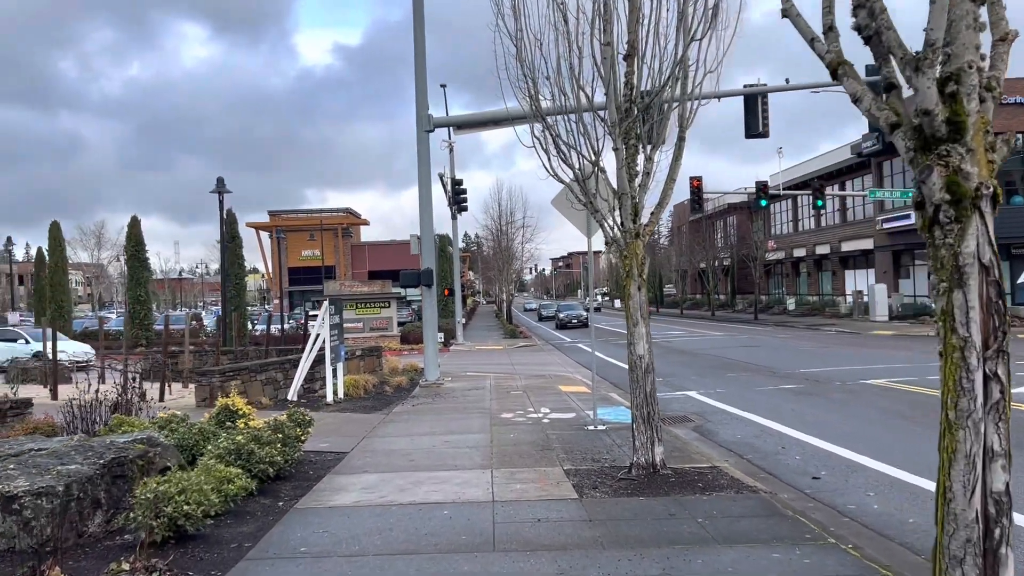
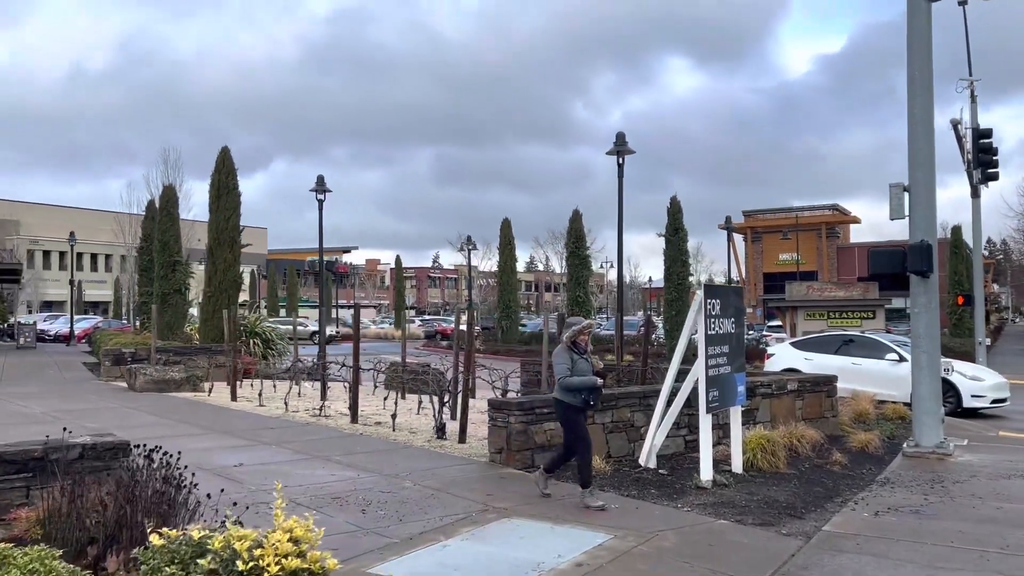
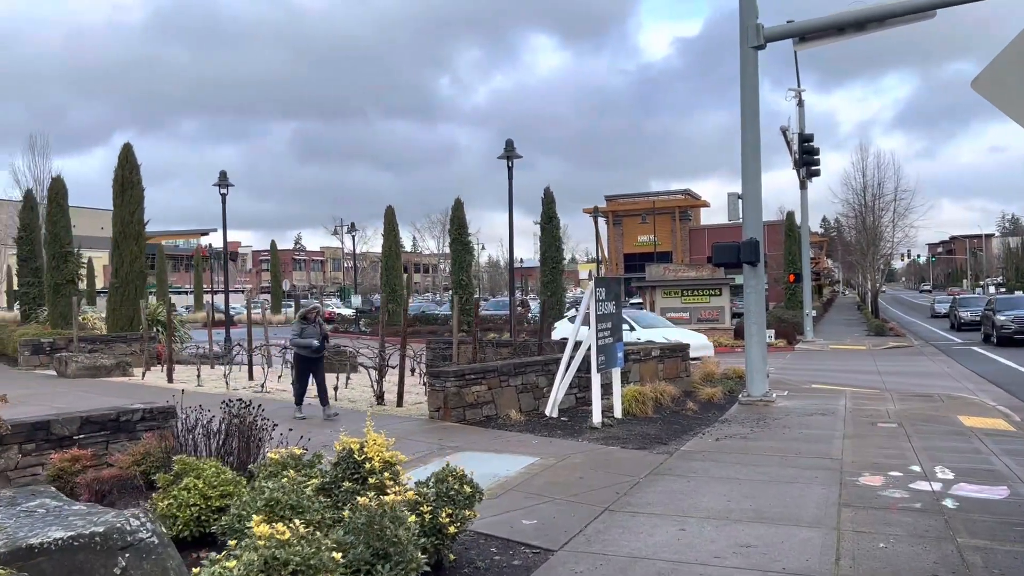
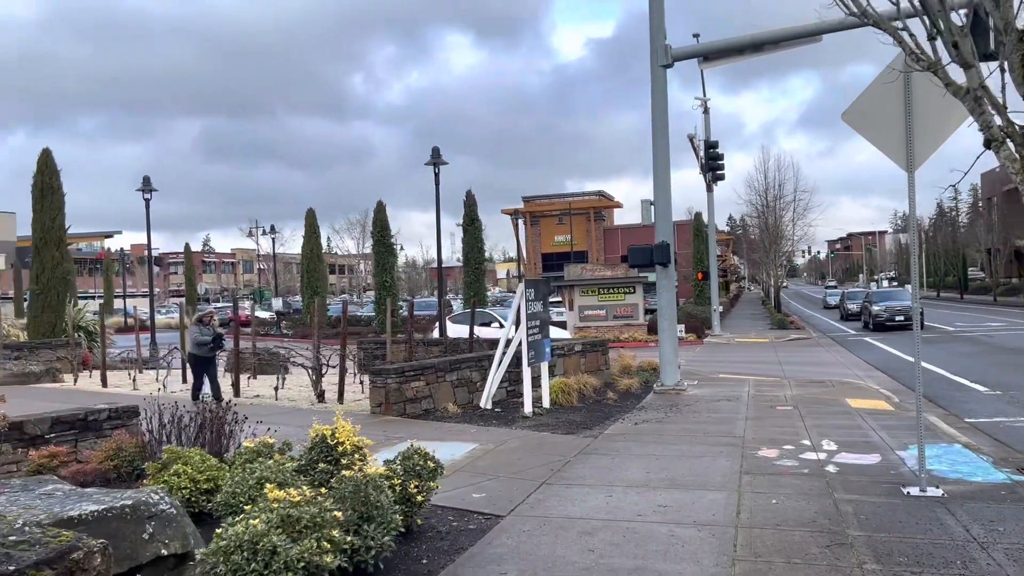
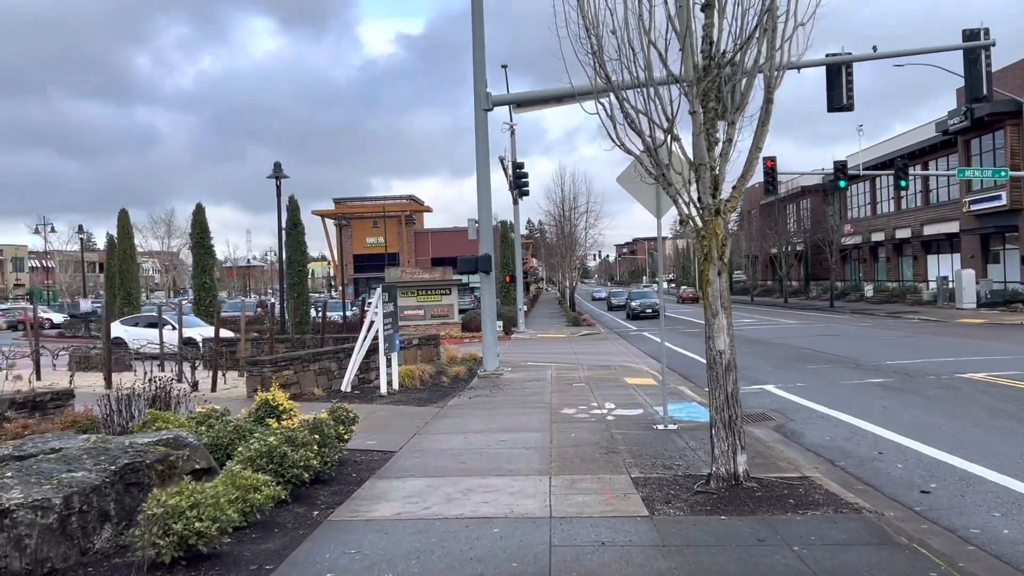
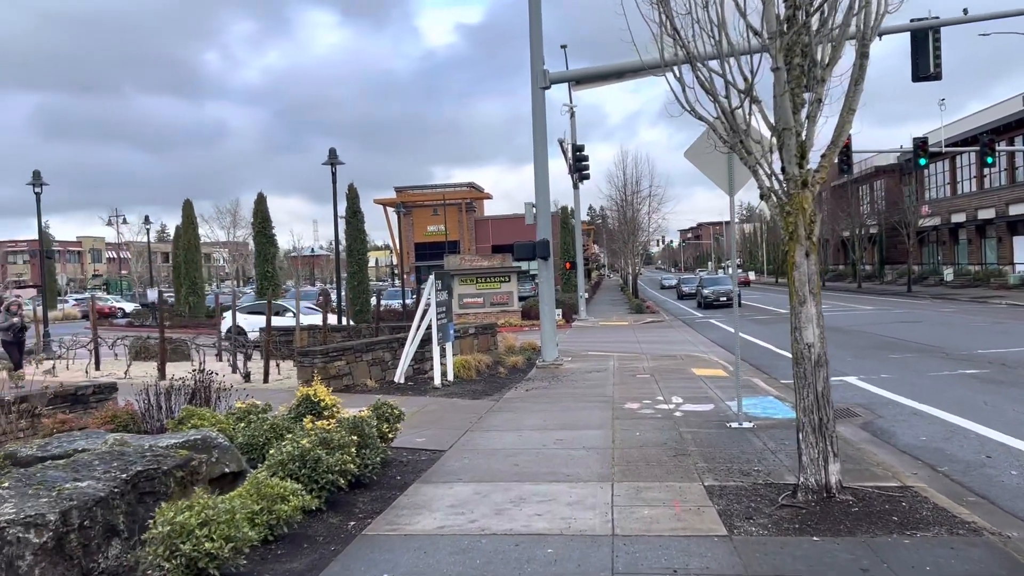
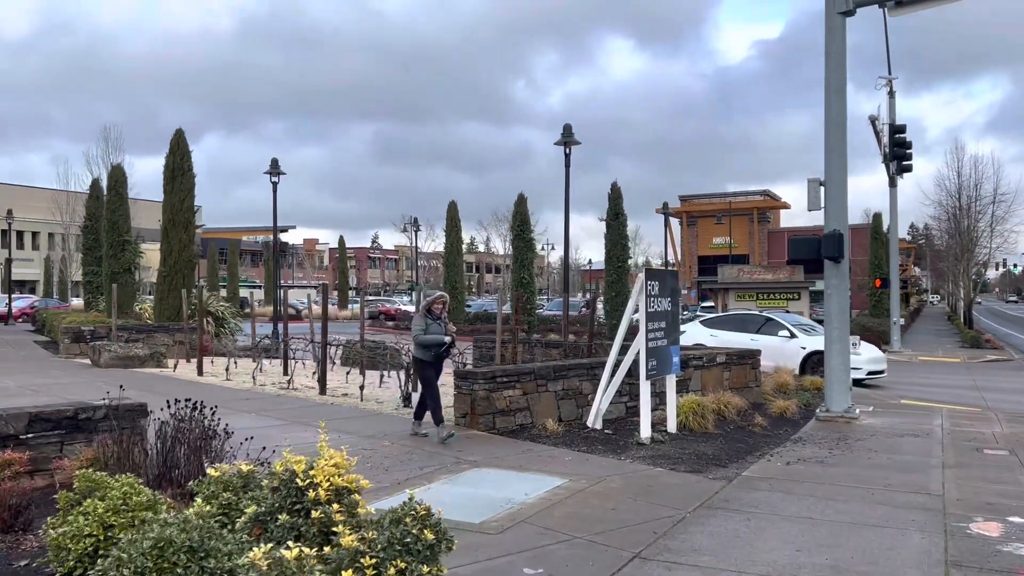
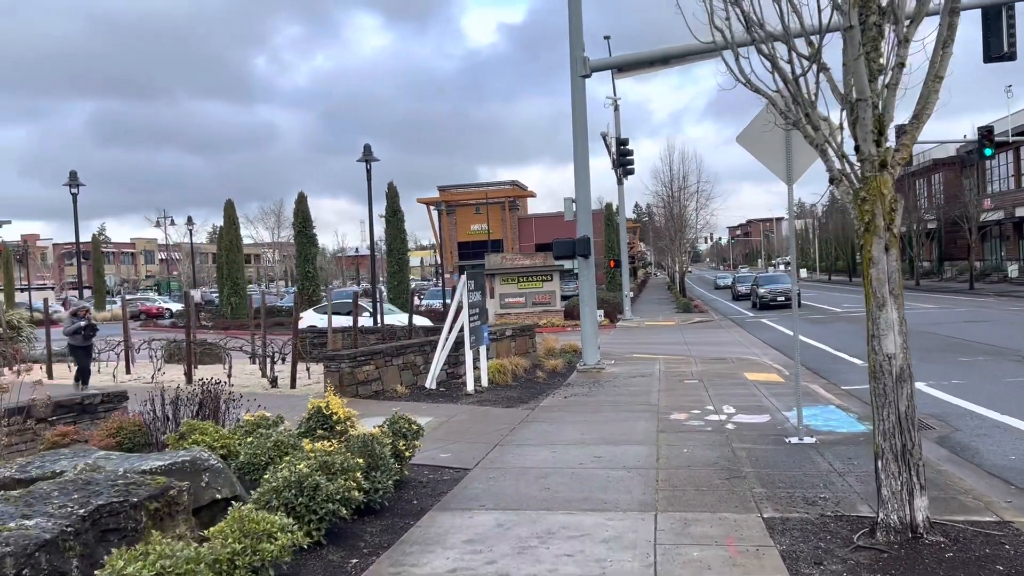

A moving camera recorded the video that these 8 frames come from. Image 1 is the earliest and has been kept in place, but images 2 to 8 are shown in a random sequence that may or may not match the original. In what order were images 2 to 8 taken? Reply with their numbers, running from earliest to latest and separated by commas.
5, 6, 8, 4, 3, 7, 2
